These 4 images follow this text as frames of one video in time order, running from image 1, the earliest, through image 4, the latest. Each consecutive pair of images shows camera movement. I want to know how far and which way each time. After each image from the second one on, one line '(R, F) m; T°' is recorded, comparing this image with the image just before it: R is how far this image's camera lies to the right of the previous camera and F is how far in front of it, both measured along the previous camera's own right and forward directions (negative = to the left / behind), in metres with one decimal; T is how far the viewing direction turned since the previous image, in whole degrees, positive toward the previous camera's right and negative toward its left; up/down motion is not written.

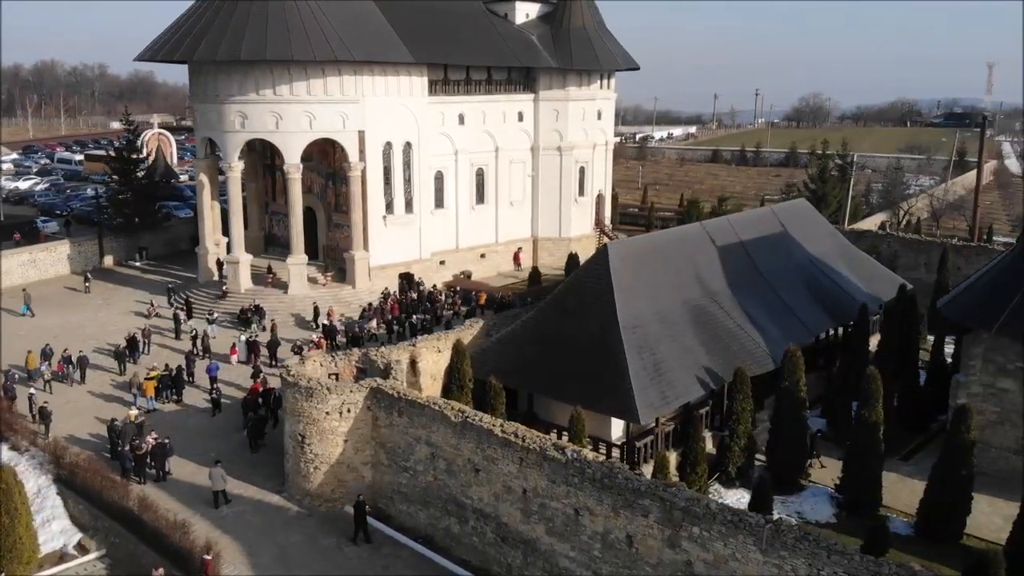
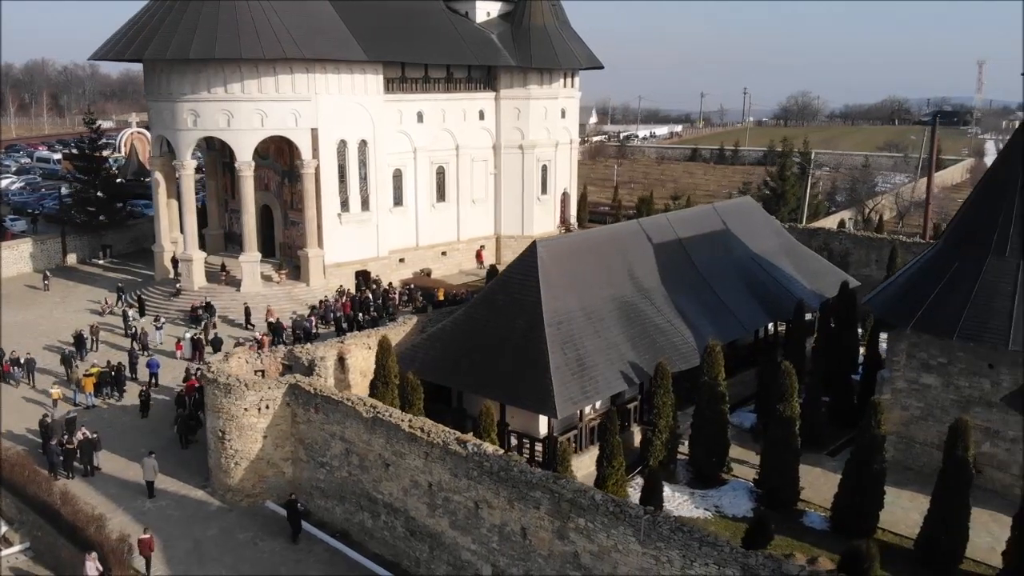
(+2.3, -0.1) m; 0°
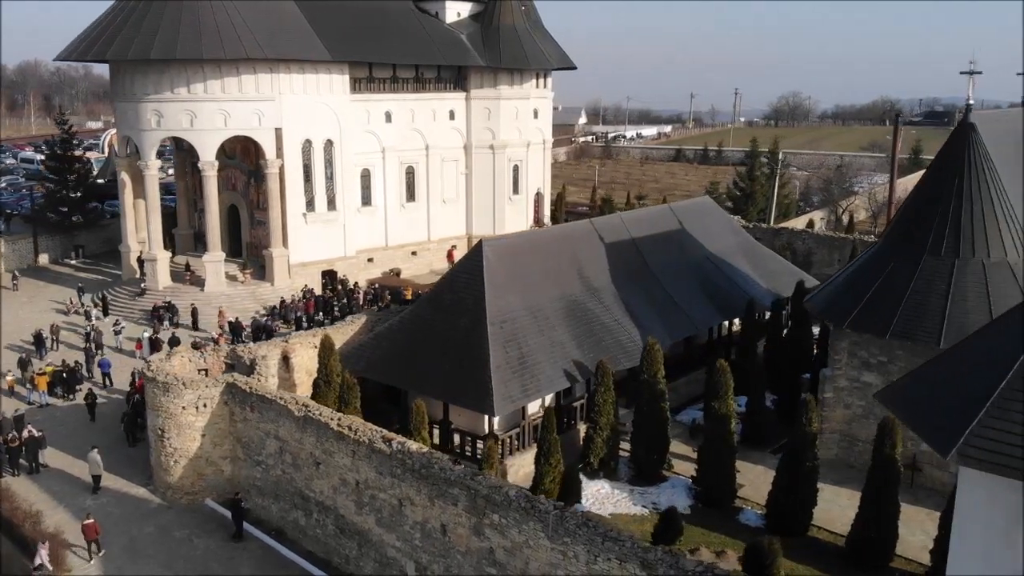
(+1.8, -0.1) m; 0°
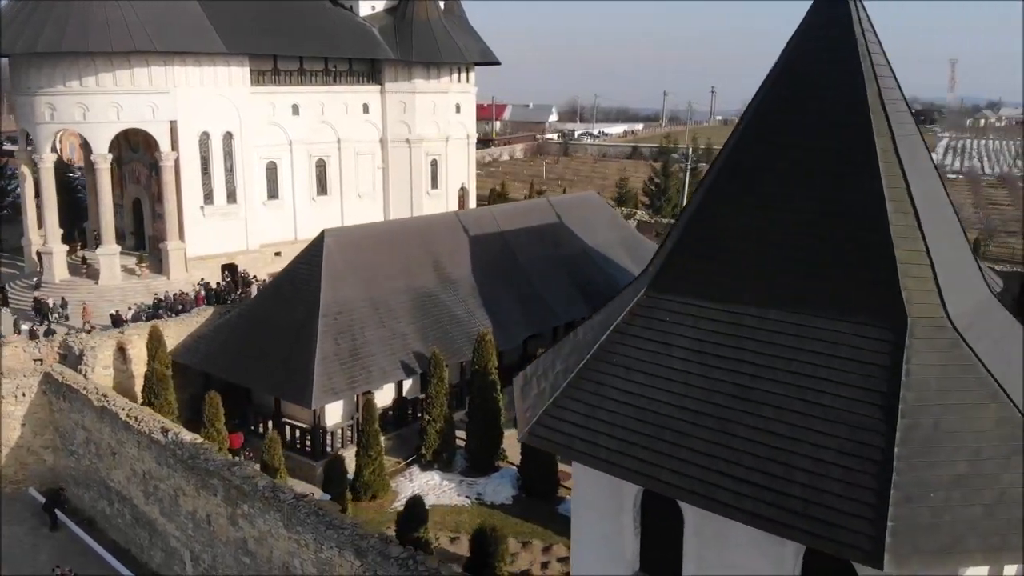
(+5.1, +0.1) m; 0°
